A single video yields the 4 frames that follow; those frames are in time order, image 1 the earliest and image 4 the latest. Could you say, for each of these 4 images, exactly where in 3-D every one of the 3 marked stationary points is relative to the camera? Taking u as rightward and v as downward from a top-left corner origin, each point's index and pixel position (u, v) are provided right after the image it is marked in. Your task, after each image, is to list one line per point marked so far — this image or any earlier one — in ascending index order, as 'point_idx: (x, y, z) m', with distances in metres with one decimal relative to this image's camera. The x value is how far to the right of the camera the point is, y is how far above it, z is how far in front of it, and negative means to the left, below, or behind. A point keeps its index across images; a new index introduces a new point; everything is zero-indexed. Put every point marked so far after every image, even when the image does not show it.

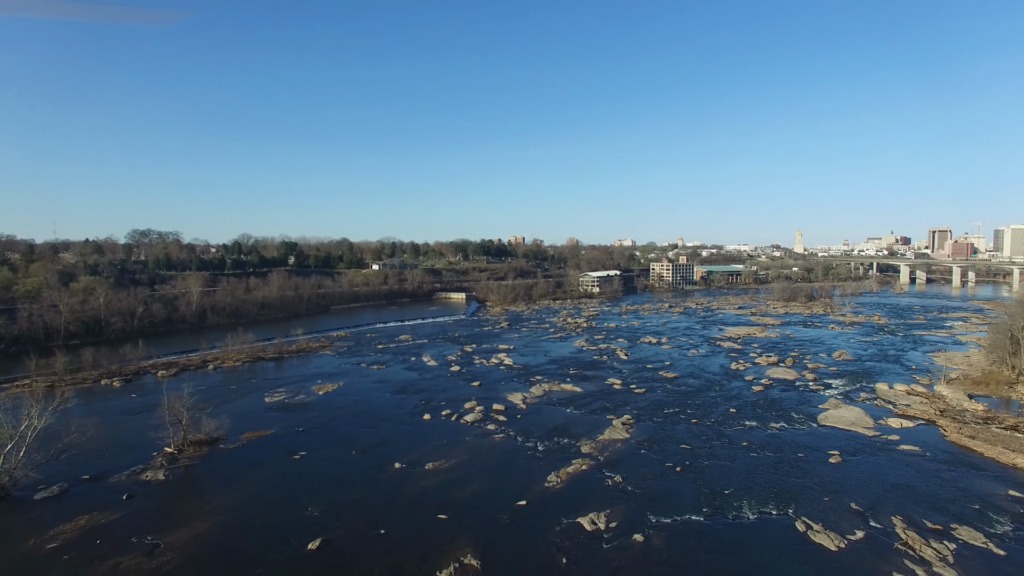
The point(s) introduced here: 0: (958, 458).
0: (+6.4, -2.4, +7.2) m
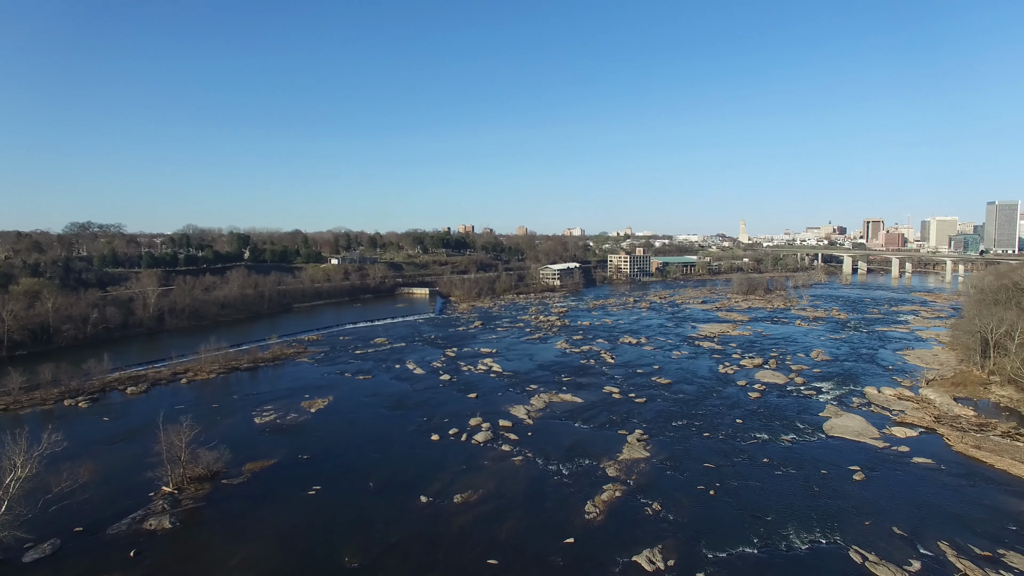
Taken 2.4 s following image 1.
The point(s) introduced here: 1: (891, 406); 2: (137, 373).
0: (+6.7, -2.7, +7.5) m
1: (+8.3, -2.6, +11.2) m
2: (-12.5, -2.8, +17.1) m
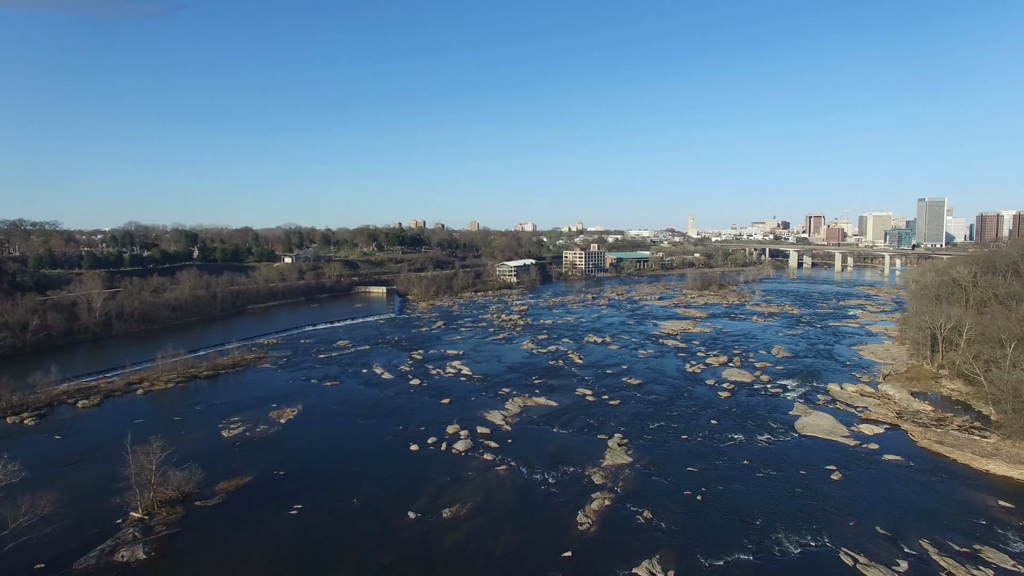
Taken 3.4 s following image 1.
0: (+6.5, -2.7, +7.8) m
1: (+7.9, -2.6, +11.7) m
2: (-13.4, -3.1, +16.0) m
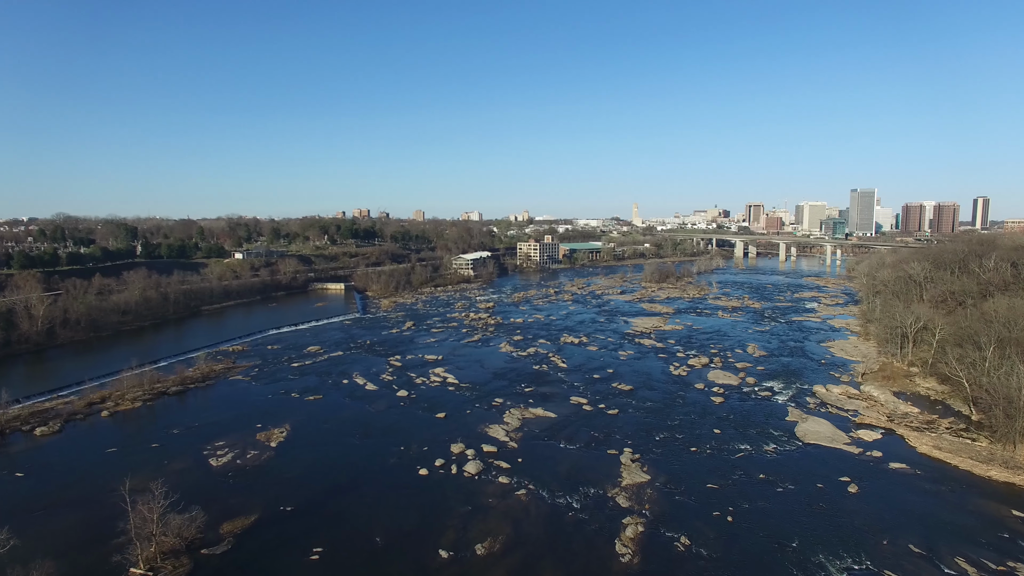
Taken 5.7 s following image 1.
0: (+6.9, -2.9, +8.2) m
1: (+7.9, -2.8, +12.1) m
2: (-13.6, -3.6, +14.9) m
